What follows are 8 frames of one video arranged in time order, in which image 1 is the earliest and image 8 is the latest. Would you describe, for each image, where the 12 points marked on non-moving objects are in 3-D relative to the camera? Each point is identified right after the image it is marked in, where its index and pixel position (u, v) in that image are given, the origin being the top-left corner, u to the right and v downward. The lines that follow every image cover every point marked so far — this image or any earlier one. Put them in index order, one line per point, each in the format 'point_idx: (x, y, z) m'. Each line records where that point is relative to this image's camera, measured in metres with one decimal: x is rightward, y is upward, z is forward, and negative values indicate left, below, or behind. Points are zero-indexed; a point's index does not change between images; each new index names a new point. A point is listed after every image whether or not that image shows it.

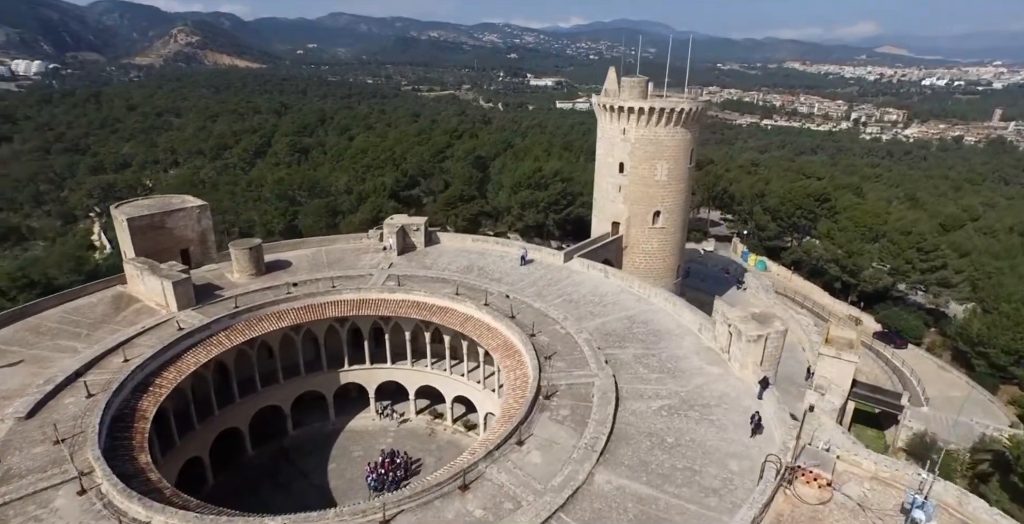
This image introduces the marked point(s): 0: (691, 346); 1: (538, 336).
0: (+6.3, -3.0, +19.0) m
1: (+0.9, -2.7, +19.5) m
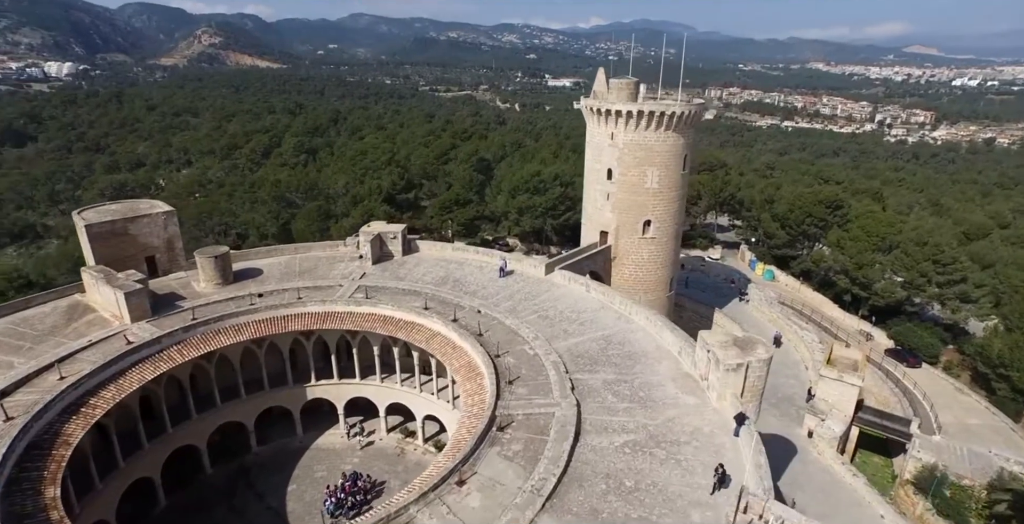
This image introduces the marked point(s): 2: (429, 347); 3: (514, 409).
0: (+5.1, -3.5, +17.5) m
1: (-0.3, -3.3, +18.2) m
2: (-3.0, -3.1, +19.8) m
3: (0.0, -4.2, +15.6) m
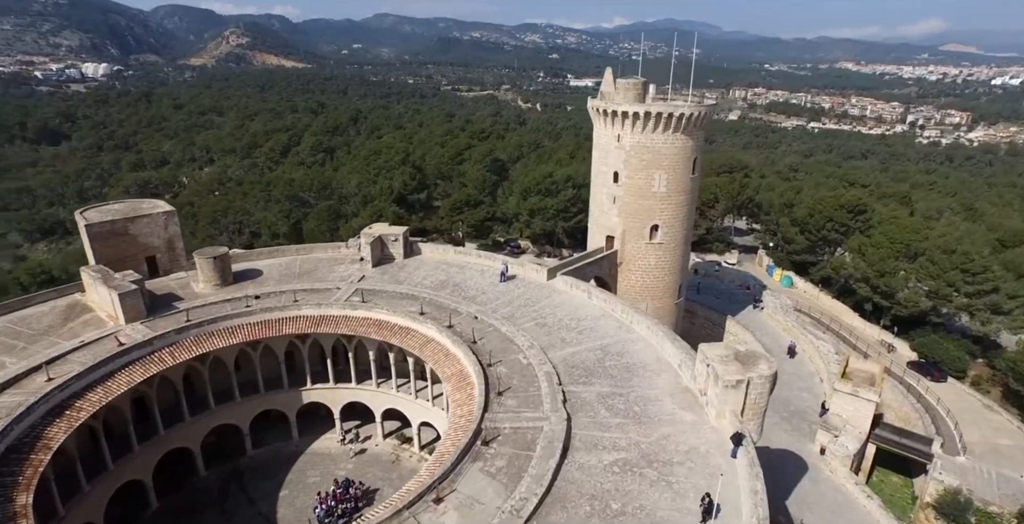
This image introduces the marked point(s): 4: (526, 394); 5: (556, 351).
0: (+4.8, -3.8, +16.7) m
1: (-0.6, -3.5, +17.7) m
2: (-3.2, -3.3, +19.3) m
3: (-0.3, -4.4, +15.0) m
4: (+0.4, -3.9, +16.2) m
5: (+1.5, -3.1, +18.6) m
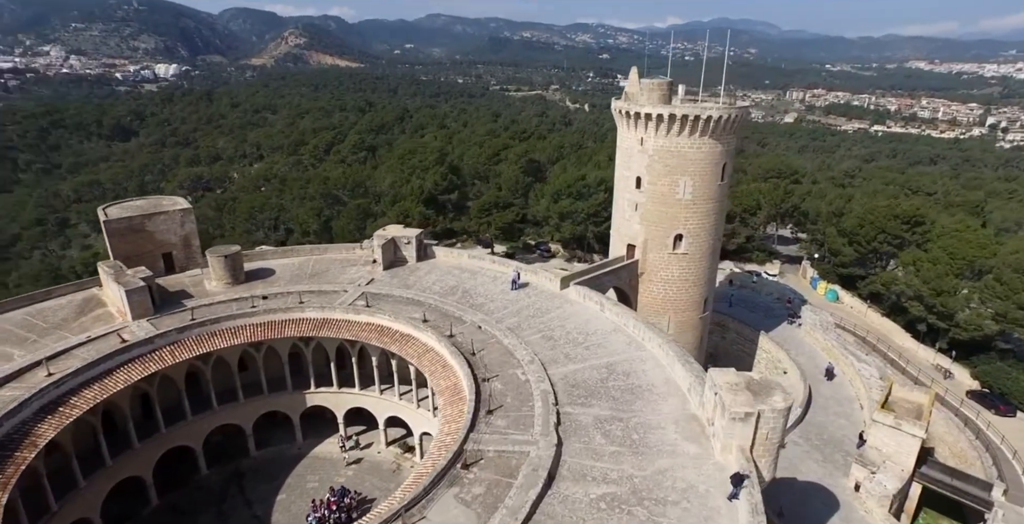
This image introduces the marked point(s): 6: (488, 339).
0: (+4.6, -4.2, +15.4) m
1: (-0.7, -3.7, +16.8) m
2: (-3.2, -3.5, +18.6) m
3: (-0.7, -4.7, +14.1) m
4: (+0.2, -4.3, +15.2) m
5: (+1.5, -3.4, +17.5) m
6: (-0.9, -2.7, +19.3) m
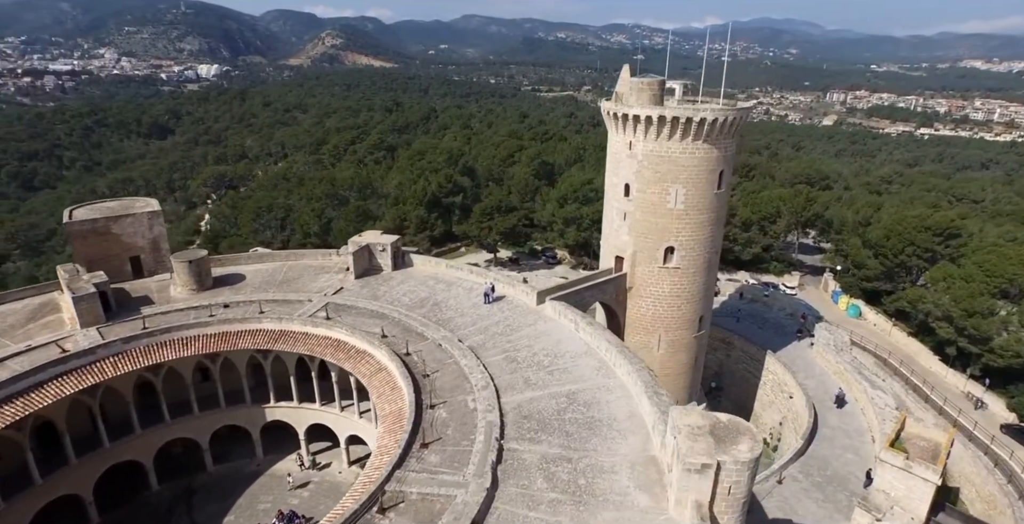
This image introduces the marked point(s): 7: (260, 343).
0: (+3.0, -4.8, +13.6) m
1: (-2.1, -4.2, +15.3) m
2: (-4.5, -3.9, +17.3) m
3: (-2.3, -5.1, +12.6) m
4: (-1.4, -4.7, +13.7) m
5: (0.0, -3.9, +15.9) m
6: (-2.2, -3.2, +17.9) m
7: (-9.1, -2.9, +19.4) m
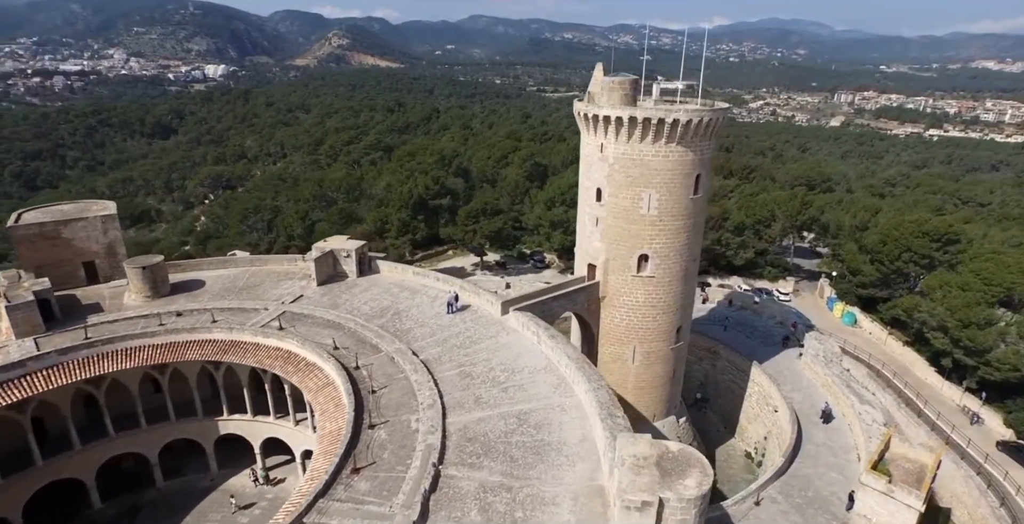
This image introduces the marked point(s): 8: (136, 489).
0: (+1.5, -5.1, +12.6) m
1: (-3.6, -4.5, +14.3) m
2: (-5.9, -4.2, +16.4) m
3: (-3.8, -5.4, +11.7) m
4: (-2.9, -5.0, +12.8) m
5: (-1.4, -4.2, +14.9) m
6: (-3.6, -3.5, +16.9) m
7: (-10.5, -3.1, +18.5) m
8: (-13.8, -8.3, +20.0) m
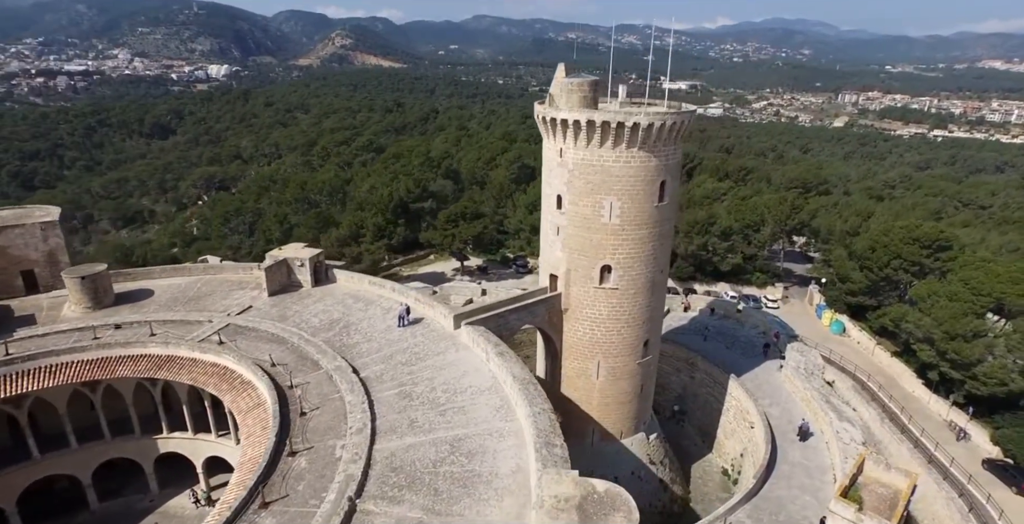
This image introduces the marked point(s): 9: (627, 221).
0: (-0.2, -5.5, +11.6) m
1: (-5.3, -4.8, +13.3) m
2: (-7.6, -4.6, +15.4) m
3: (-5.5, -5.8, +10.7) m
4: (-4.6, -5.4, +11.8) m
5: (-3.1, -4.6, +14.0) m
6: (-5.3, -3.8, +15.9) m
7: (-12.1, -3.5, +17.6) m
8: (-15.5, -8.7, +19.1) m
9: (+4.1, +1.5, +19.6) m
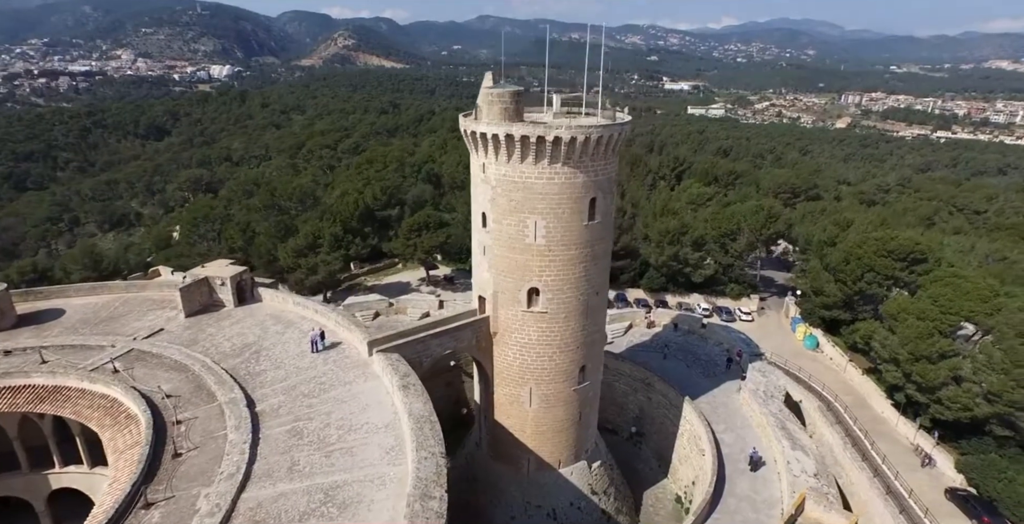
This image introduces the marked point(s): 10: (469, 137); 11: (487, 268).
0: (-3.0, -6.2, +10.4) m
1: (-8.1, -5.6, +12.2) m
2: (-10.4, -5.3, +14.3) m
3: (-8.3, -6.5, +9.5) m
4: (-7.4, -6.1, +10.6) m
5: (-5.9, -5.3, +12.8) m
6: (-8.0, -4.6, +14.8) m
7: (-14.9, -4.2, +16.5) m
8: (-18.2, -9.4, +18.1) m
9: (+1.4, +0.7, +18.4) m
10: (-1.4, +4.4, +19.1) m
11: (-0.8, -0.2, +19.8) m
